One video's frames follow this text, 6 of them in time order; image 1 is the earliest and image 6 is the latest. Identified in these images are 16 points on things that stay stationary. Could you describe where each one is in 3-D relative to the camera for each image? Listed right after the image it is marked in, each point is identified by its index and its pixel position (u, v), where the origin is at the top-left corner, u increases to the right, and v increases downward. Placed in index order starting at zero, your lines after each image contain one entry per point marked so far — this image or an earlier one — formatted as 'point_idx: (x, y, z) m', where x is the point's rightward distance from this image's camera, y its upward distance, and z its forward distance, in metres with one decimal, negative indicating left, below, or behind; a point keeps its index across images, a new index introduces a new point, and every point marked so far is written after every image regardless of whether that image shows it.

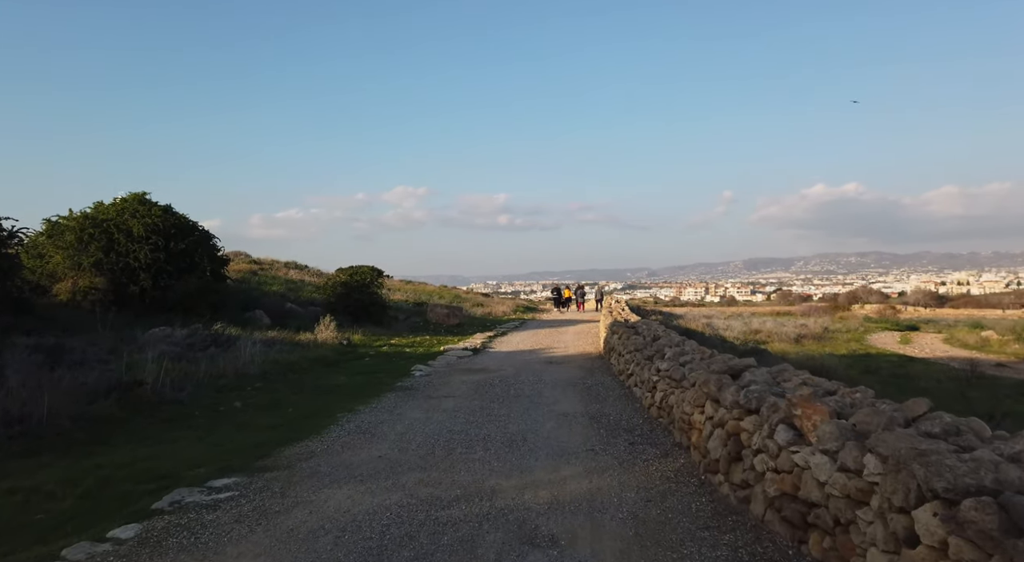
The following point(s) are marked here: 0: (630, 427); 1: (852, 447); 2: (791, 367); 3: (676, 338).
0: (+1.5, -1.8, +7.8) m
1: (+1.9, -0.9, +3.5) m
2: (+2.8, -0.9, +6.2) m
3: (+2.9, -1.0, +10.9) m
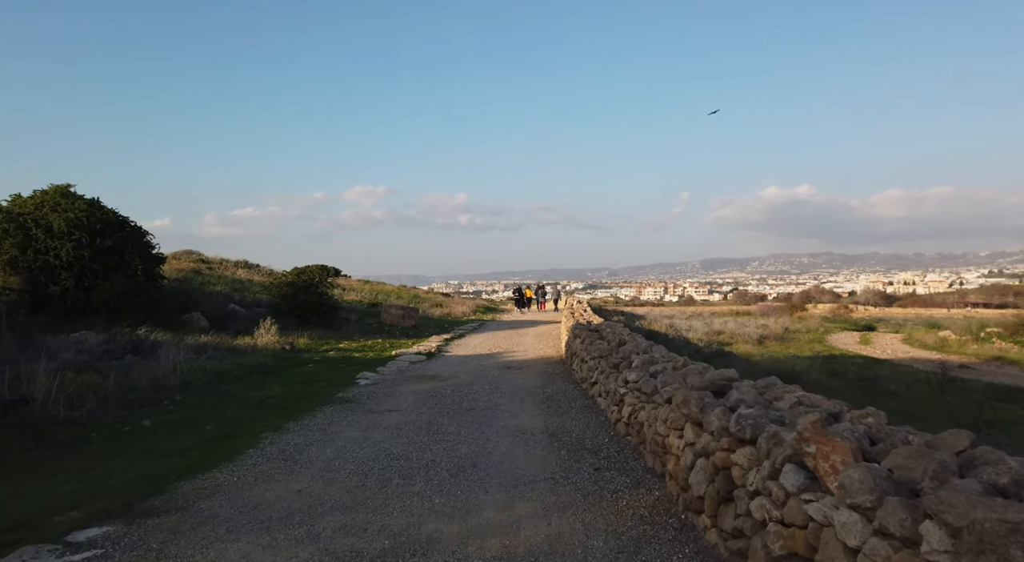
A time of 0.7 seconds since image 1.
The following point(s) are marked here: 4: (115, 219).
0: (+0.9, -1.8, +6.9) m
1: (+1.6, -0.9, +2.6) m
2: (+2.3, -0.9, +5.4) m
3: (+2.1, -1.0, +10.1) m
4: (-12.6, +2.0, +19.9) m
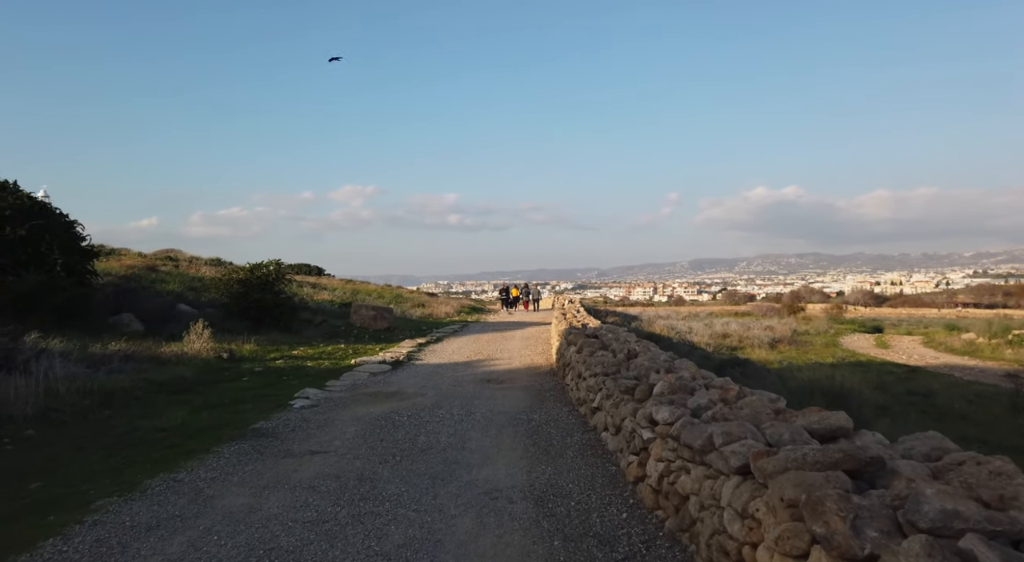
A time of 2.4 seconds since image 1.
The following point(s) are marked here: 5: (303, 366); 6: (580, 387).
0: (+0.7, -1.7, +4.3) m
1: (+1.4, -0.8, 0.0) m
2: (+2.1, -0.8, +2.8) m
3: (+1.8, -0.9, +7.5) m
4: (-13.1, +2.1, +17.1) m
5: (-4.8, -1.9, +14.4) m
6: (+0.9, -1.4, +8.6) m
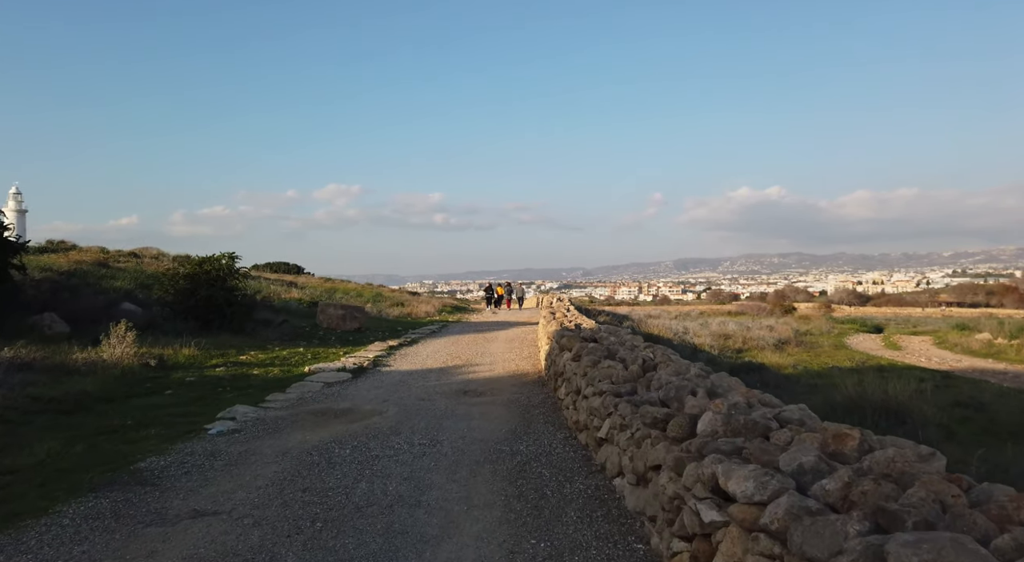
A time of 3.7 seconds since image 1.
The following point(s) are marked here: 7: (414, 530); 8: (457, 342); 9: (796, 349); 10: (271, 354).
0: (+0.5, -1.6, +2.3) m
1: (+1.4, -0.7, -2.0) m
2: (+2.0, -0.7, +0.8) m
3: (+1.6, -0.8, +5.5) m
4: (-13.5, +2.2, +14.8) m
5: (-5.1, -1.8, +12.2) m
6: (+0.7, -1.3, +6.6) m
7: (-0.7, -1.7, +4.3) m
8: (-1.7, -1.8, +19.0) m
9: (+9.0, -2.1, +19.8) m
10: (-5.6, -1.7, +14.7) m
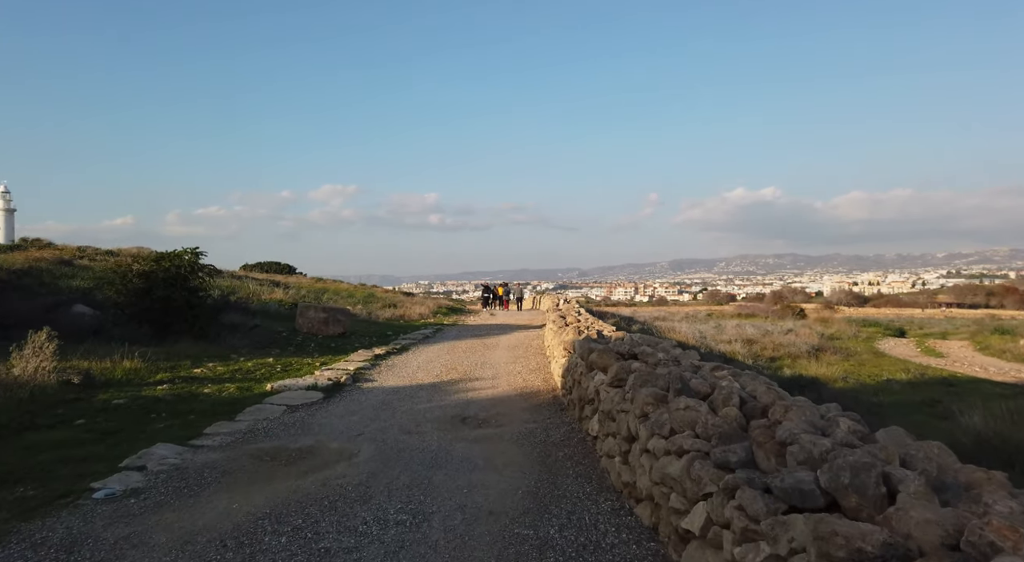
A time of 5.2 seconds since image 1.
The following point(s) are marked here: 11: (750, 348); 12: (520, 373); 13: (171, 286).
0: (+0.7, -1.6, +0.1) m
1: (+1.6, -0.7, -4.2) m
2: (+2.2, -0.6, -1.4) m
3: (+1.8, -0.8, +3.3) m
4: (-13.4, +2.2, +12.5) m
5: (-5.0, -1.8, +10.0) m
6: (+0.9, -1.3, +4.4) m
7: (-0.5, -1.6, +2.1) m
8: (-1.6, -1.8, +16.8) m
9: (+9.0, -2.1, +17.6) m
10: (-5.5, -1.7, +12.4) m
11: (+6.8, -1.9, +18.0) m
12: (+0.2, -1.8, +12.1) m
13: (-8.2, -0.1, +15.0) m
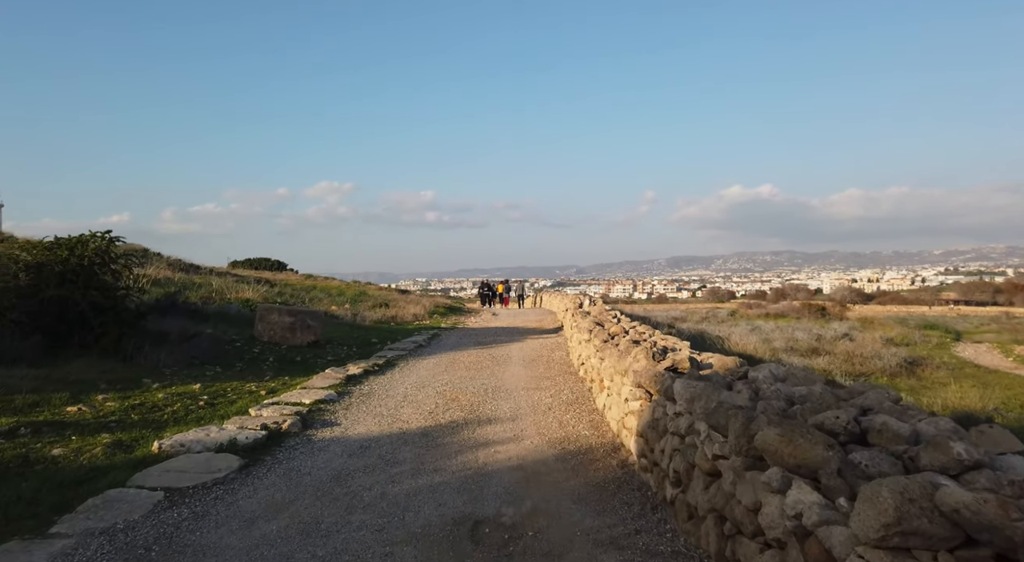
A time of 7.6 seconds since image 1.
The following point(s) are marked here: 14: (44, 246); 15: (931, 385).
0: (+1.1, -1.6, -3.8) m
1: (+2.1, -0.7, -8.0) m
2: (+2.6, -0.6, -5.2) m
3: (+2.2, -0.7, -0.5) m
4: (-13.0, +2.3, +8.5) m
5: (-4.6, -1.7, +6.1) m
6: (+1.3, -1.3, +0.6) m
7: (-0.1, -1.6, -1.8) m
8: (-1.2, -1.7, +12.9) m
9: (+9.4, -2.0, +13.8) m
10: (-5.2, -1.6, +8.6) m
11: (+7.2, -1.8, +14.2) m
12: (+0.5, -1.7, +8.3) m
13: (-7.8, 0.0, +11.1) m
14: (-8.6, +0.6, +11.6) m
15: (+8.1, -2.0, +12.2) m
